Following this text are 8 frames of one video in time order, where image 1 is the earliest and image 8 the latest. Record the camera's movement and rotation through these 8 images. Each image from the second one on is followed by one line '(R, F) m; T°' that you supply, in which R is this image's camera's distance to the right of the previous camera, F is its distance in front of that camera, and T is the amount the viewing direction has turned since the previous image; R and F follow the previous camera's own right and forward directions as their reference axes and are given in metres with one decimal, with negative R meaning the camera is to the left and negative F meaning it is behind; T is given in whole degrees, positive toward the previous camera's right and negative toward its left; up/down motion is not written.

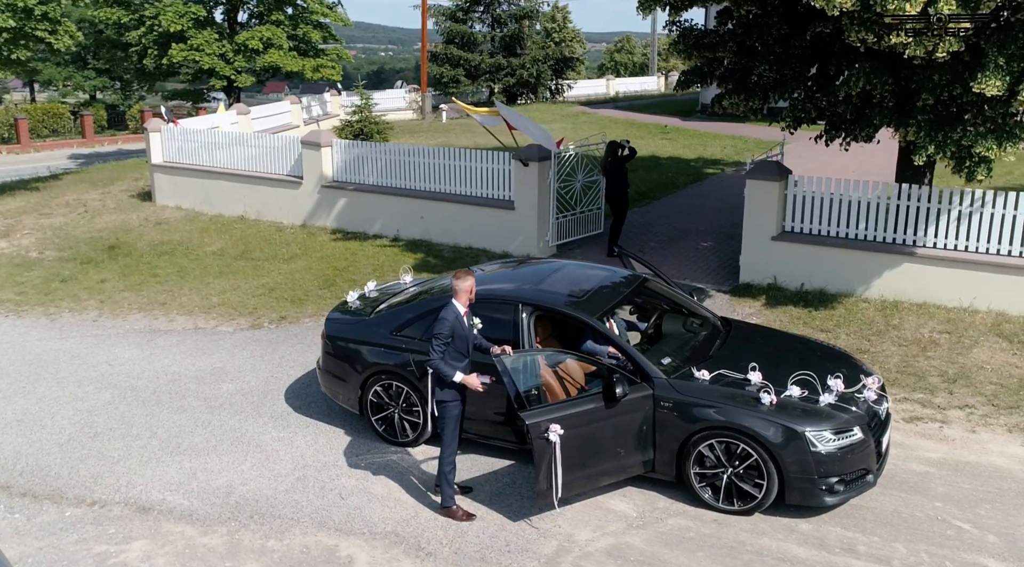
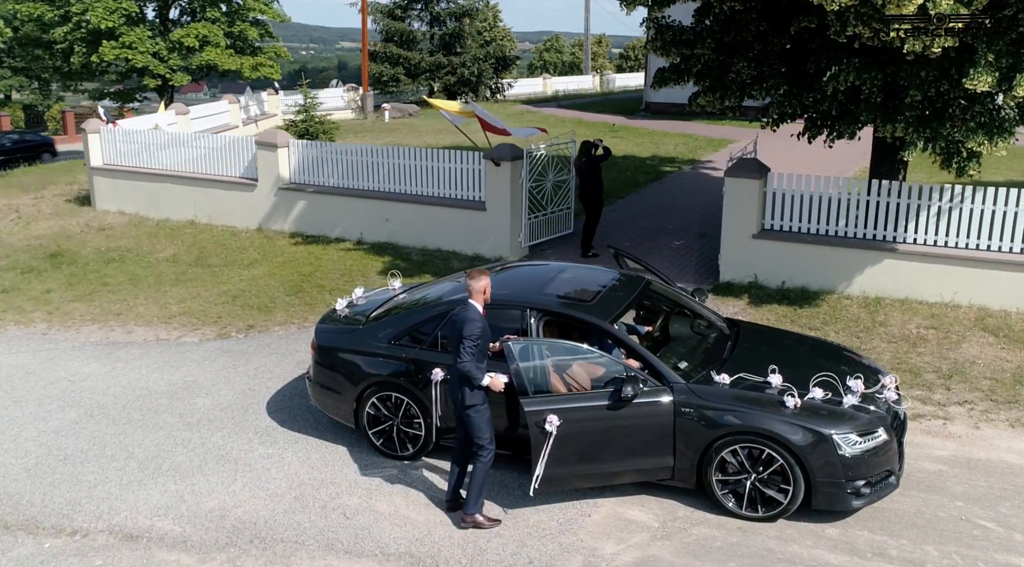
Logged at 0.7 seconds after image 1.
(-0.4, +0.2) m; +4°
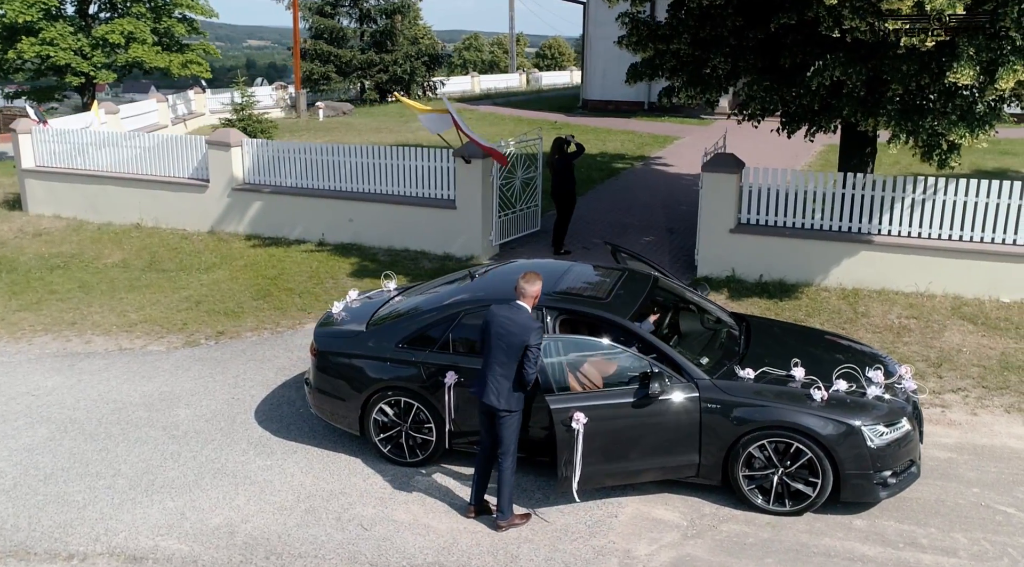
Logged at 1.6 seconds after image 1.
(-0.5, +0.2) m; +4°
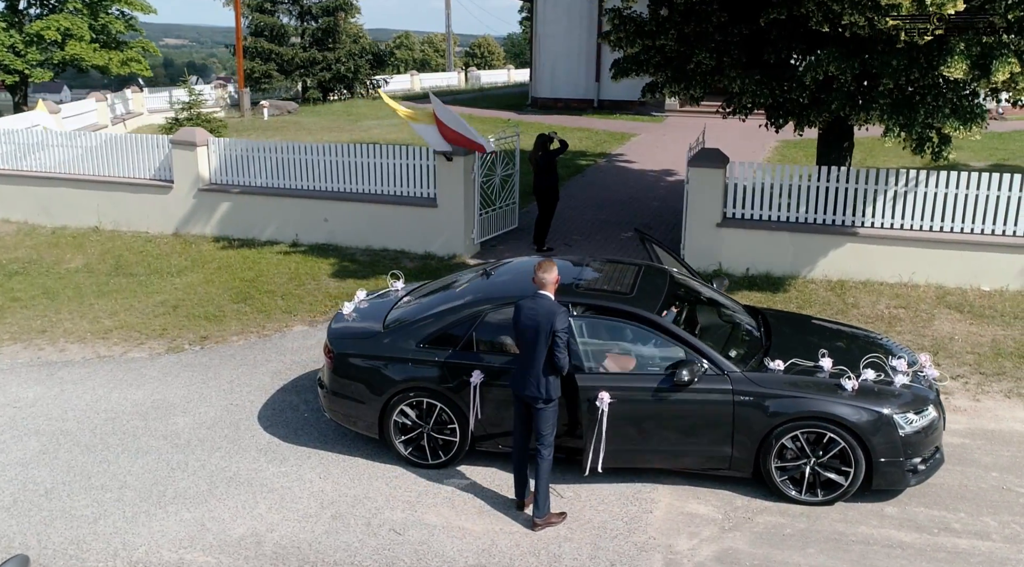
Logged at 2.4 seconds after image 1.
(-0.5, +0.1) m; +3°
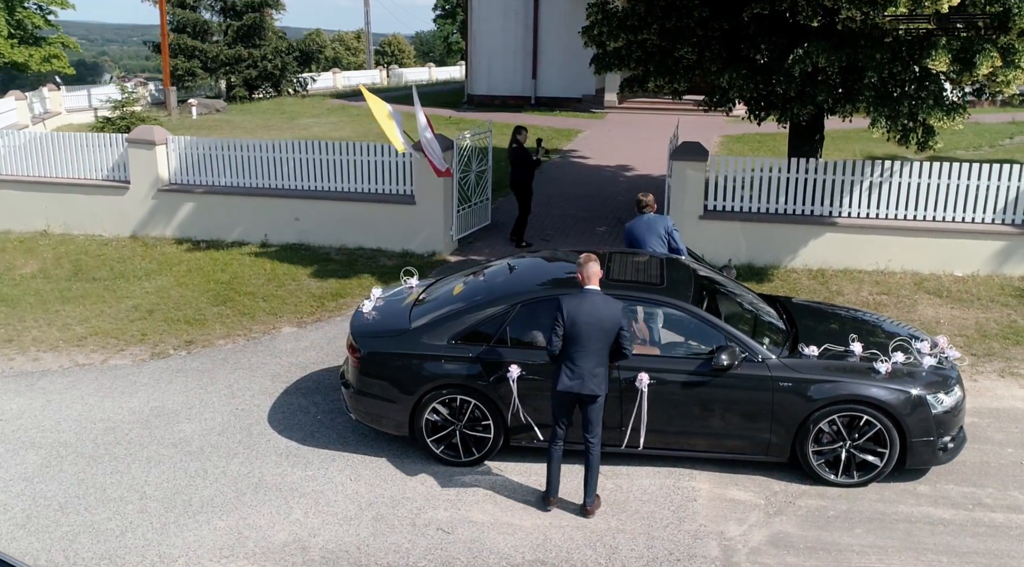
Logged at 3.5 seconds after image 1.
(-0.6, +0.1) m; +4°
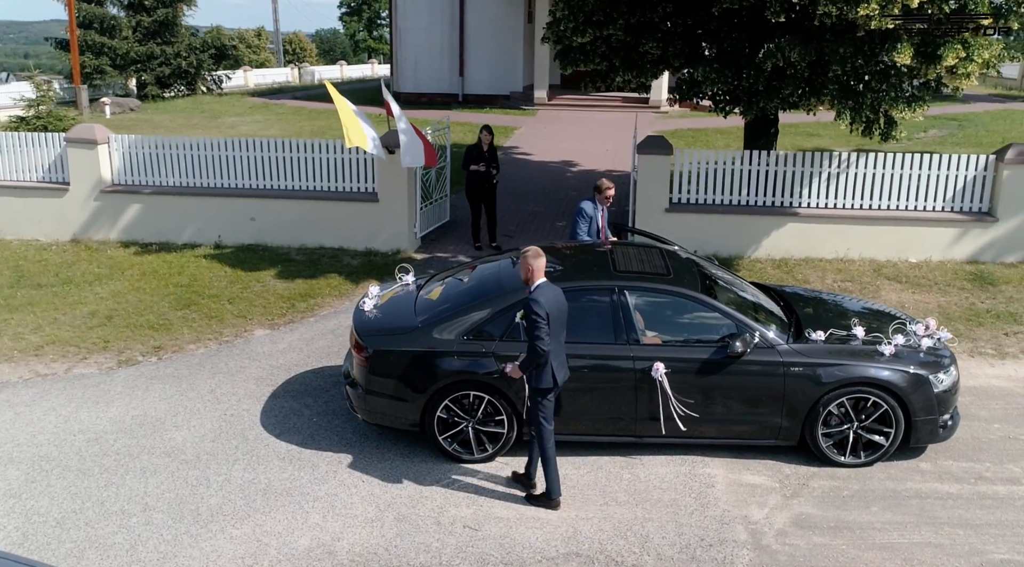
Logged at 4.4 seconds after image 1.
(-0.5, 0.0) m; +5°
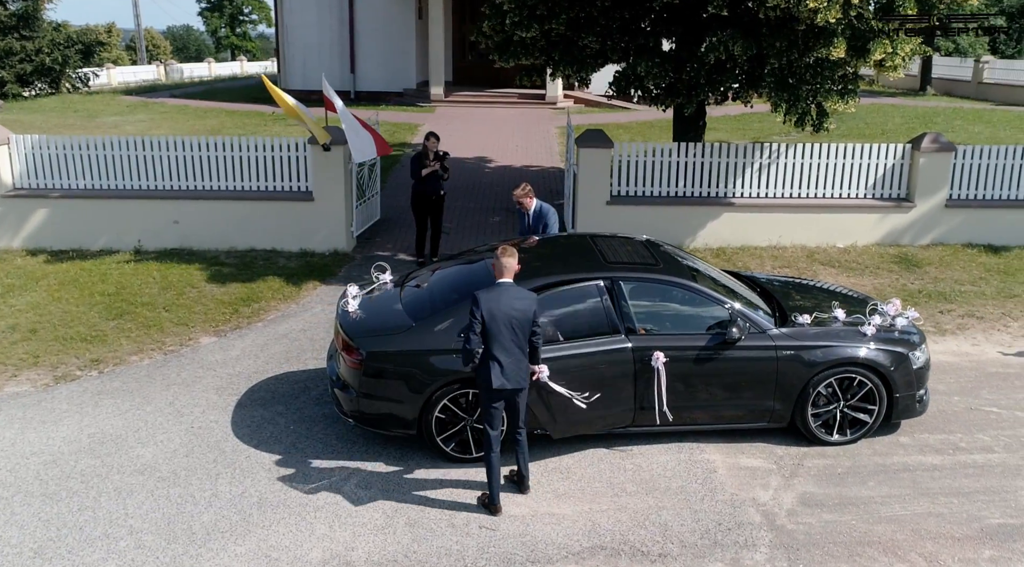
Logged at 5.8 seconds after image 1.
(-0.6, +0.1) m; +7°
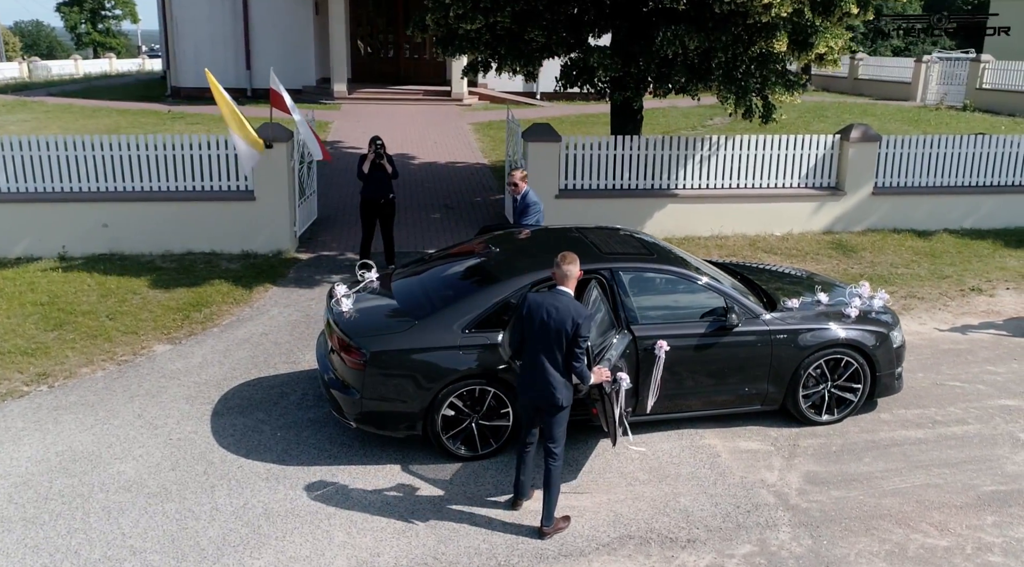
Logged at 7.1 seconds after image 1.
(-0.6, 0.0) m; +6°
